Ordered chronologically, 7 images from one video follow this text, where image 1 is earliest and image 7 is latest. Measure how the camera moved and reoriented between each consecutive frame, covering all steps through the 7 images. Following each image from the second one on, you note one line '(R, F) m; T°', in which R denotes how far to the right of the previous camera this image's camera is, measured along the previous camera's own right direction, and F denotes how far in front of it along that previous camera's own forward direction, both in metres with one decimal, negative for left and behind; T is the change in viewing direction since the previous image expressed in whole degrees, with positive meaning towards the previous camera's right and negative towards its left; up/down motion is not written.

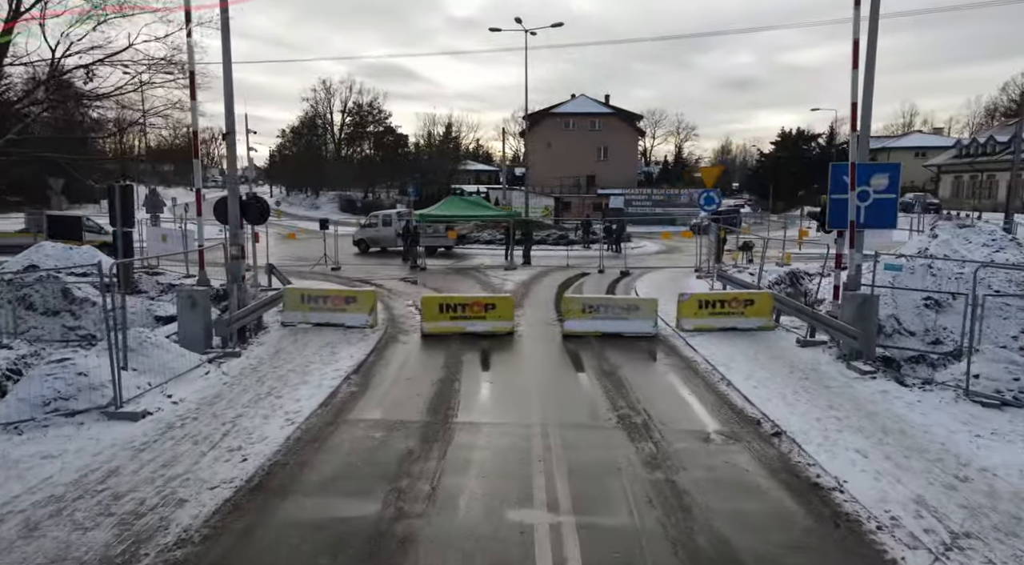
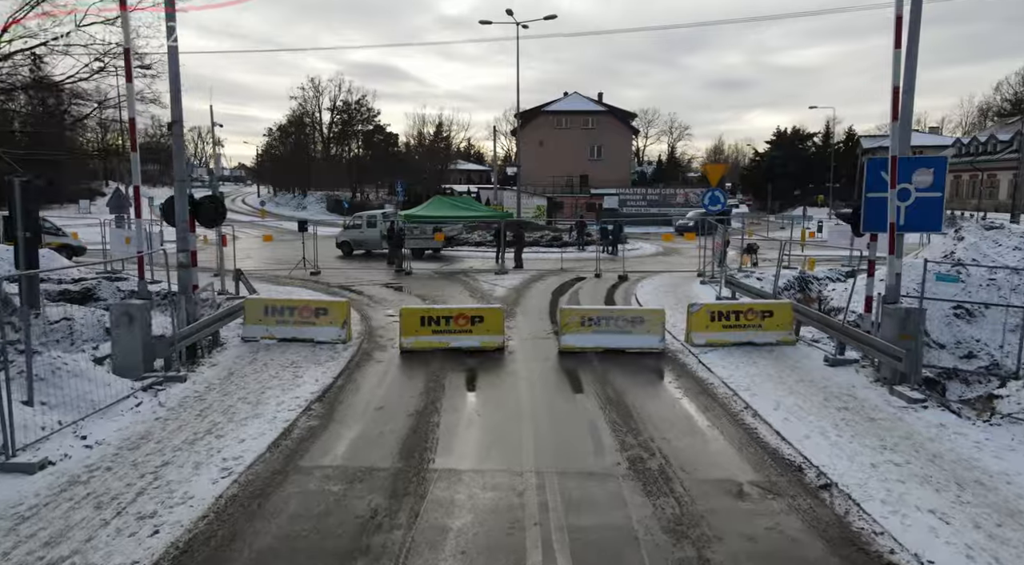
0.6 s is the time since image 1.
(0.0, +1.4) m; +1°
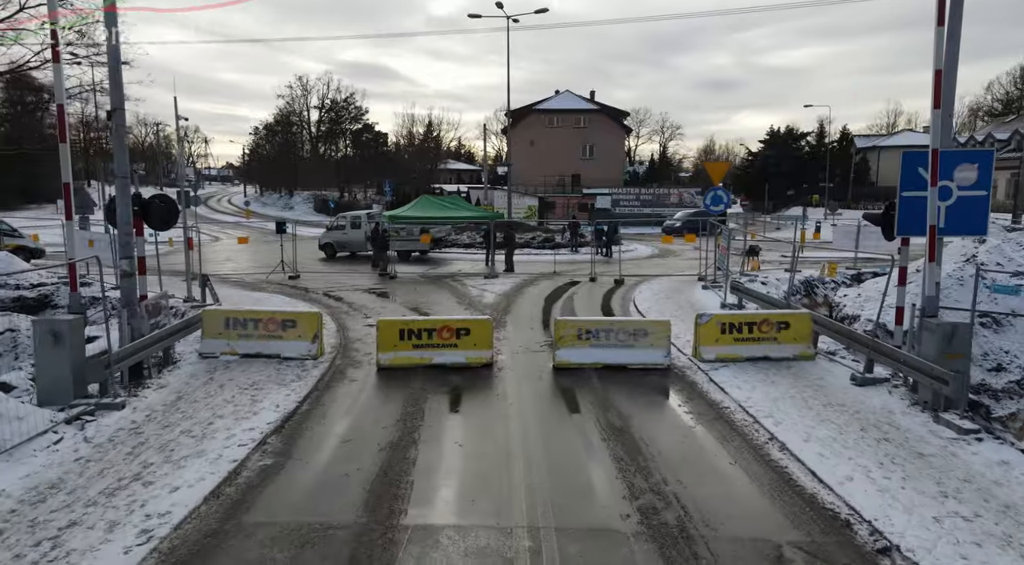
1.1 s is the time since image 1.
(0.0, +1.1) m; +1°
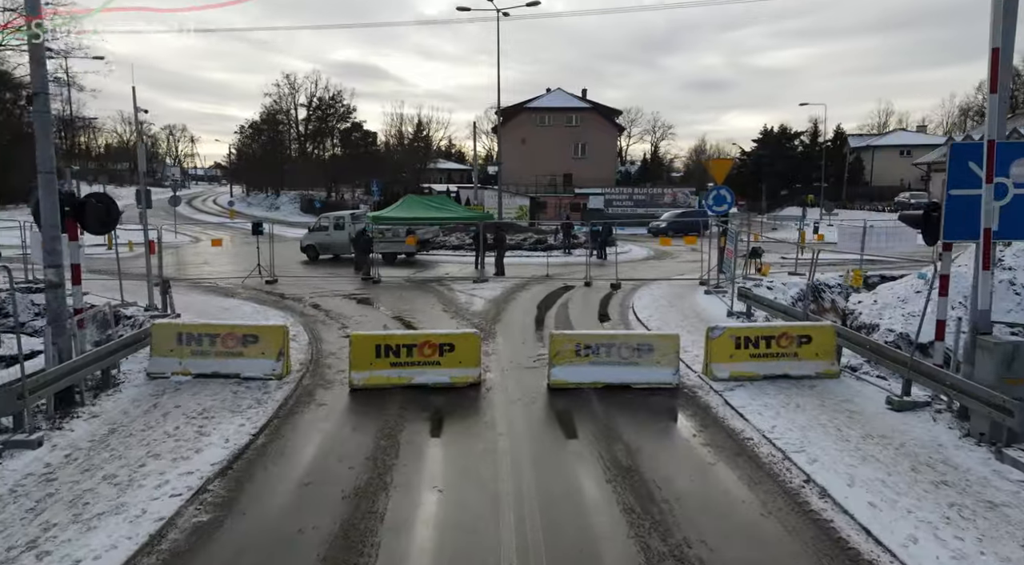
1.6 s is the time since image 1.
(0.0, +1.1) m; +1°
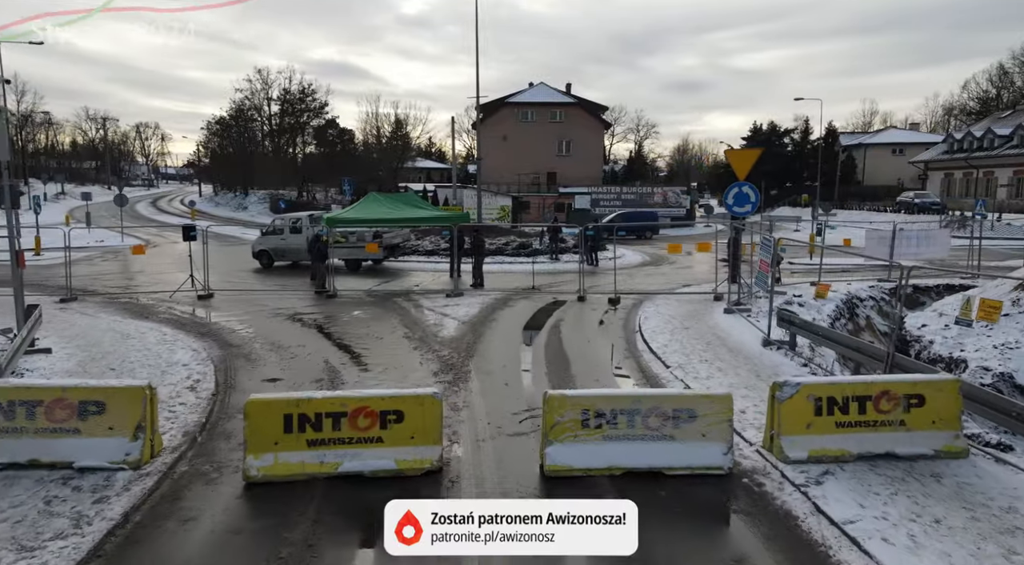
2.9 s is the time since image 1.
(+0.1, +3.0) m; +2°
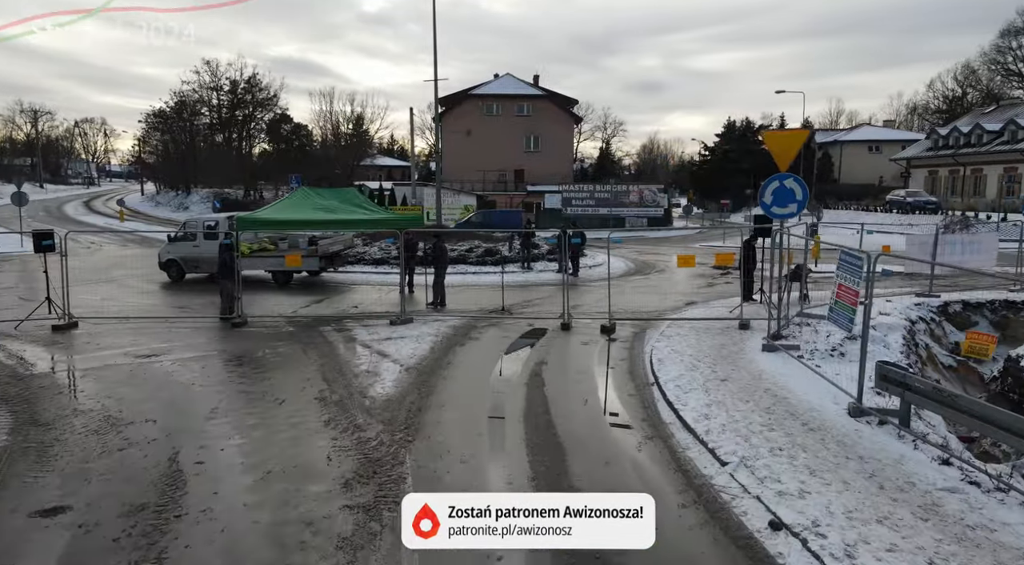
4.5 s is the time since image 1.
(0.0, +3.9) m; +3°
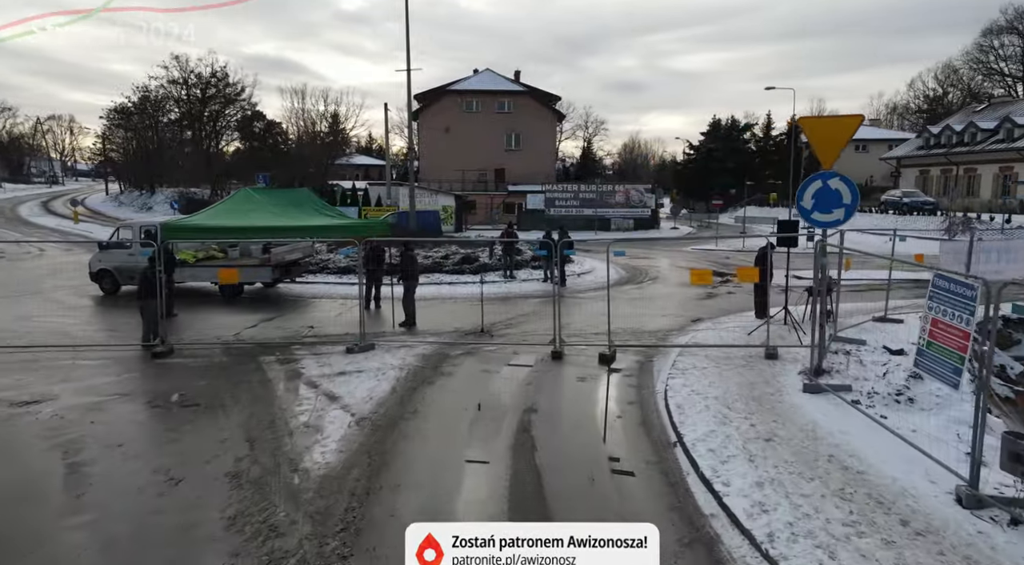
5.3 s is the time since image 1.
(0.0, +2.1) m; +2°
